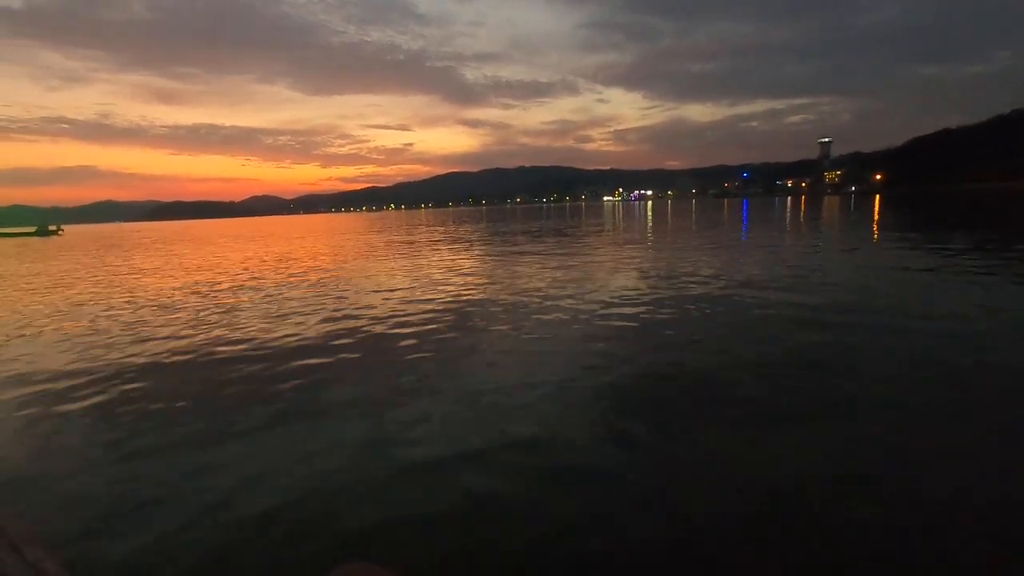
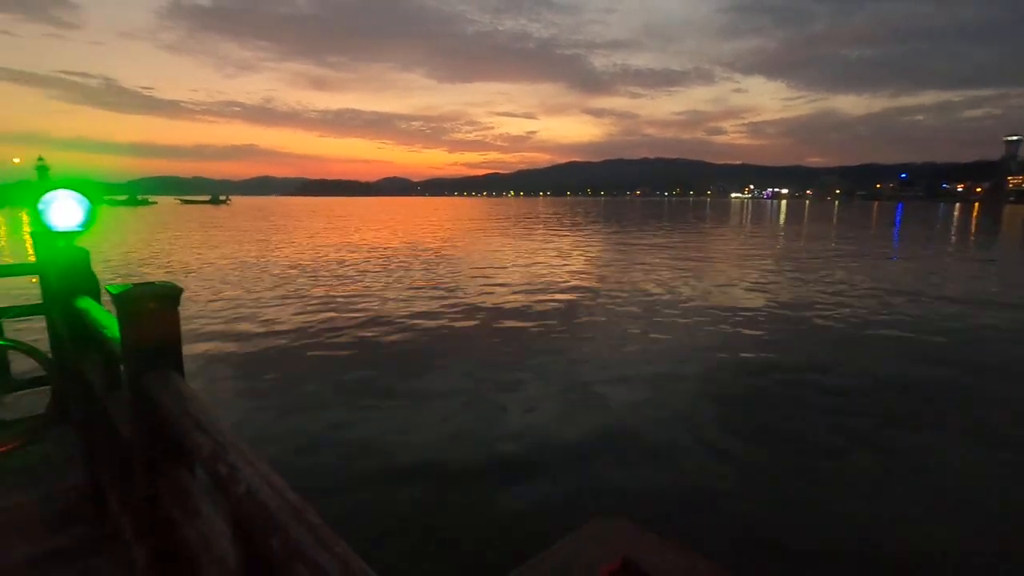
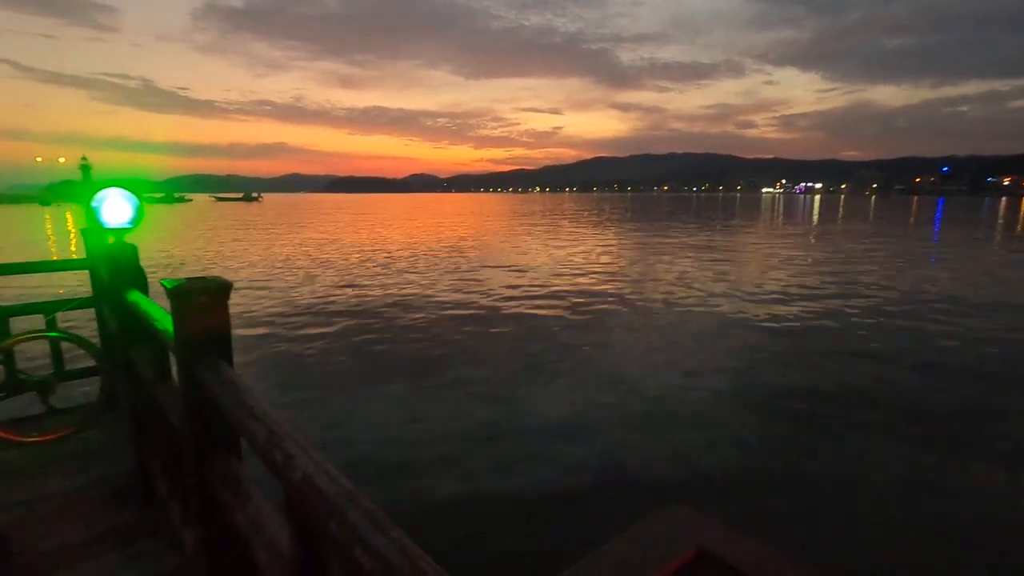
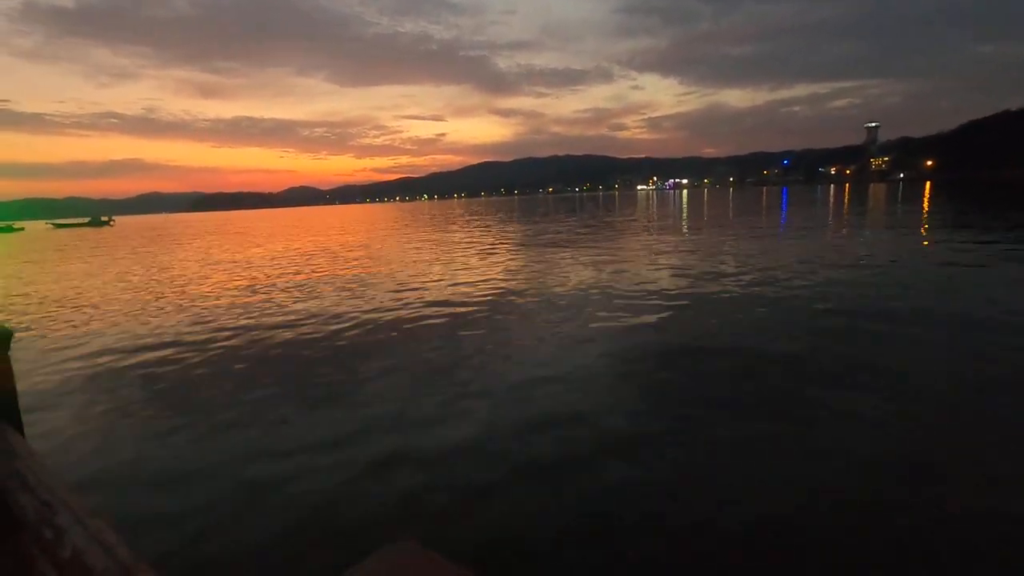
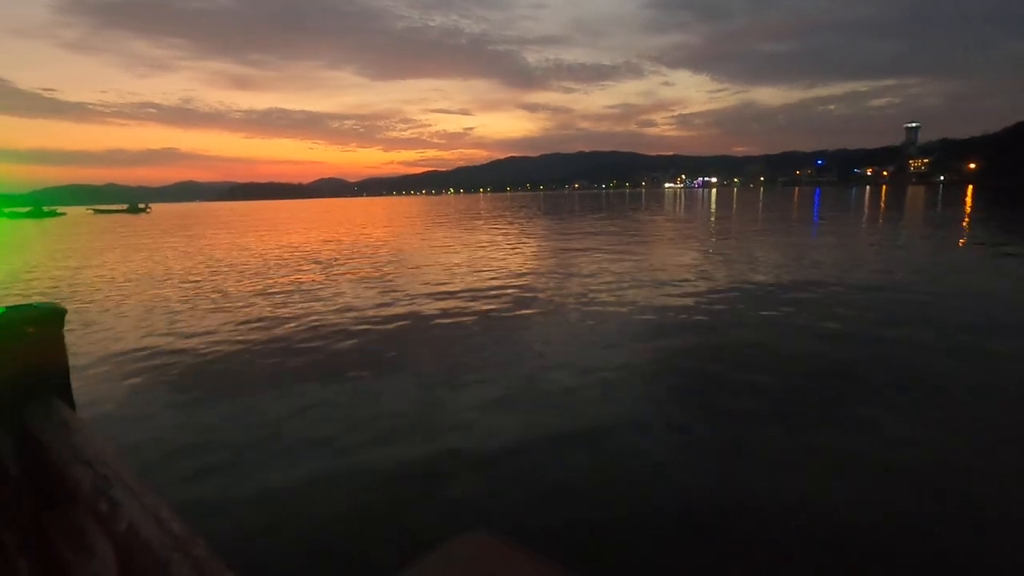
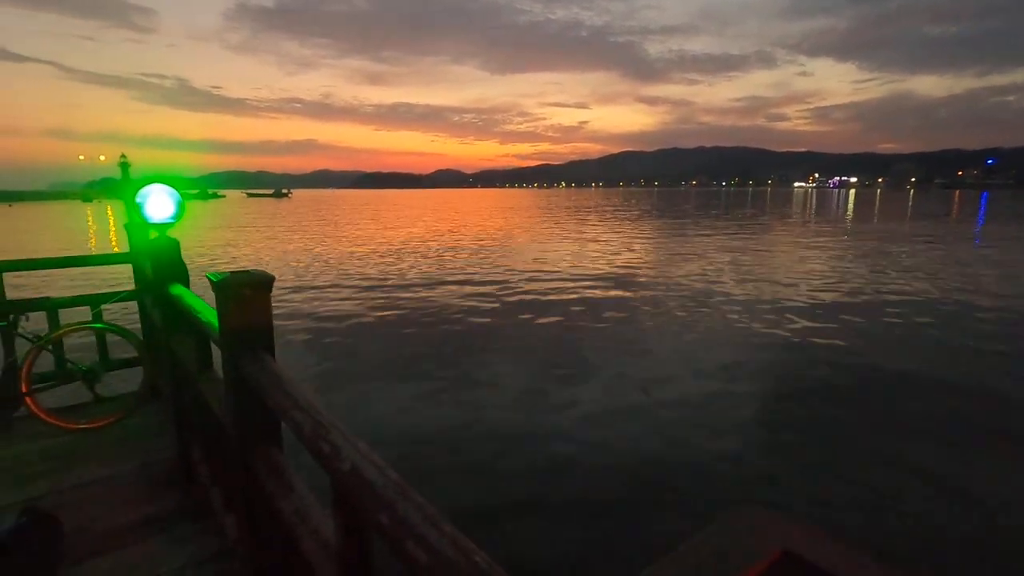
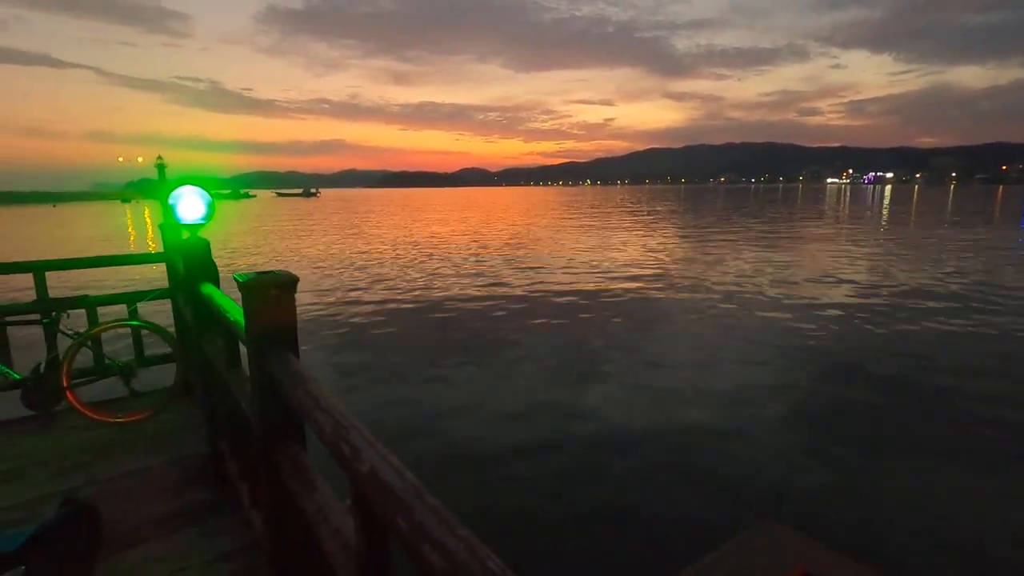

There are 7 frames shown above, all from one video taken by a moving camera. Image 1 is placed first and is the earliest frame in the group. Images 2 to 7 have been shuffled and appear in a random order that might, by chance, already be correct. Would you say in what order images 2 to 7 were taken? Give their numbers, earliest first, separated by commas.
4, 5, 2, 3, 6, 7
